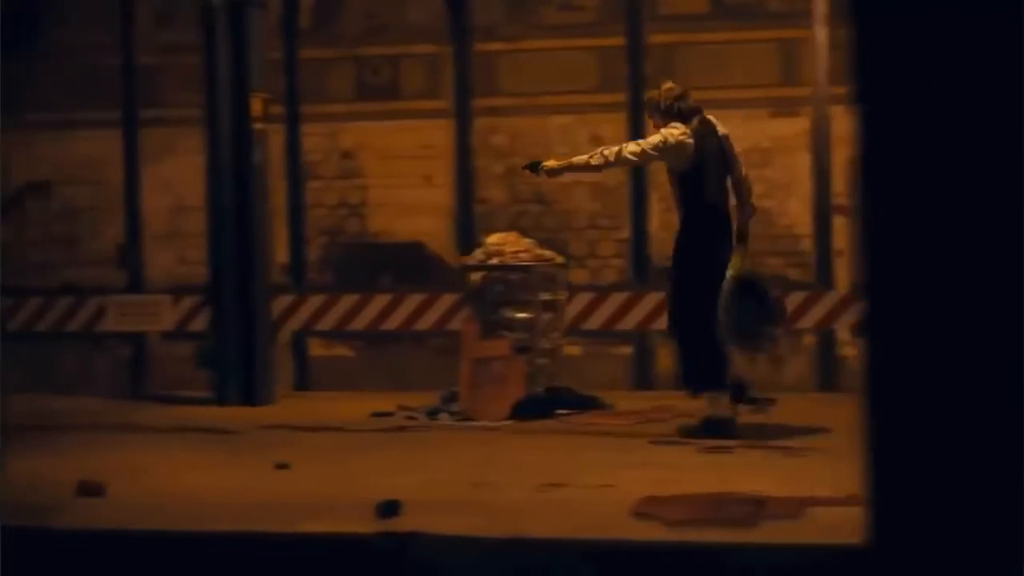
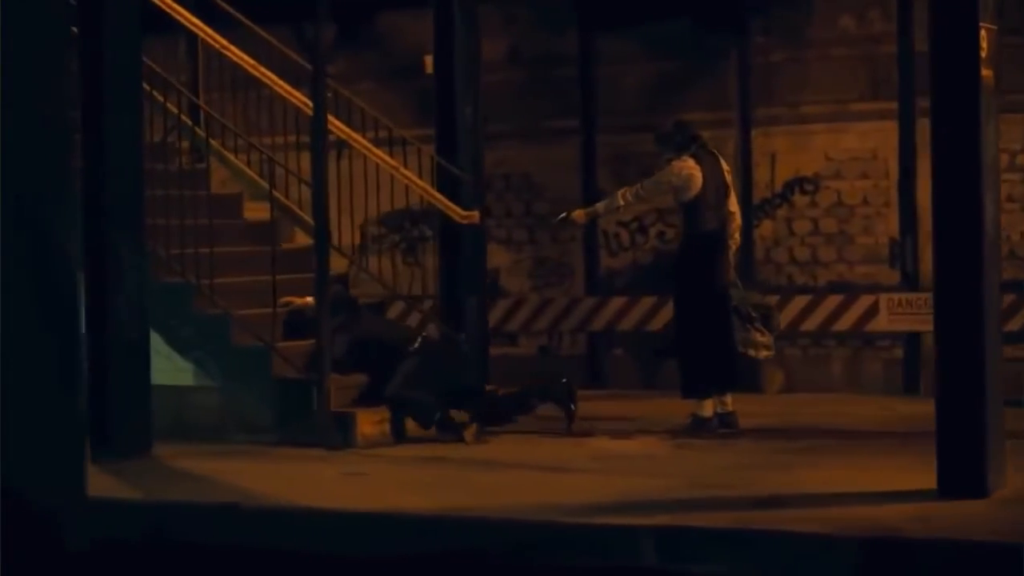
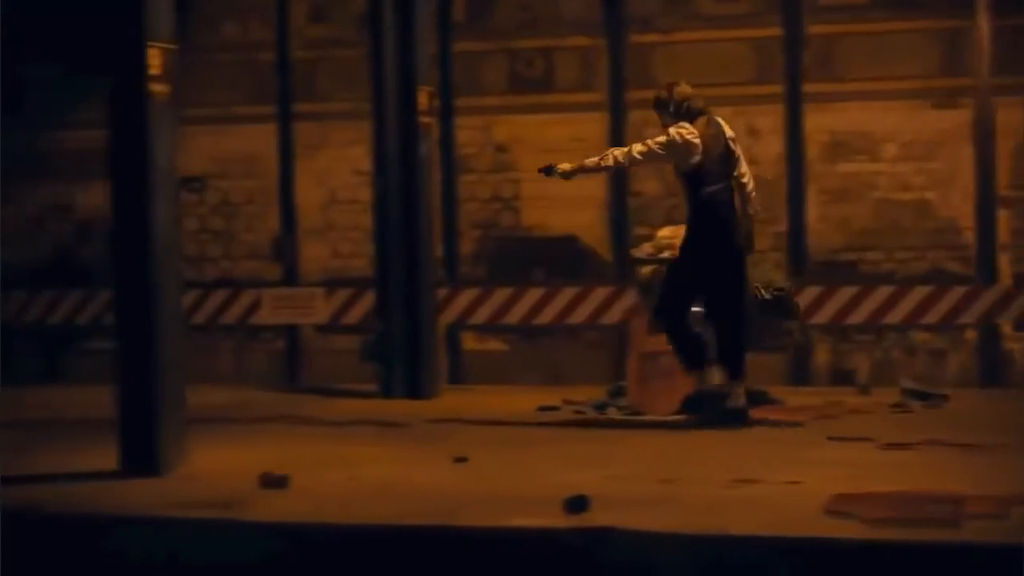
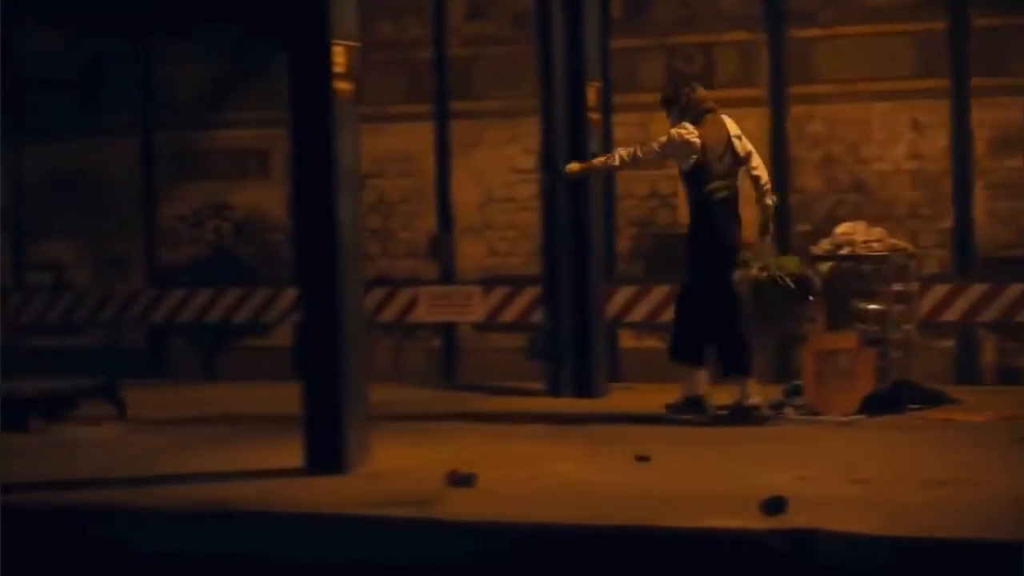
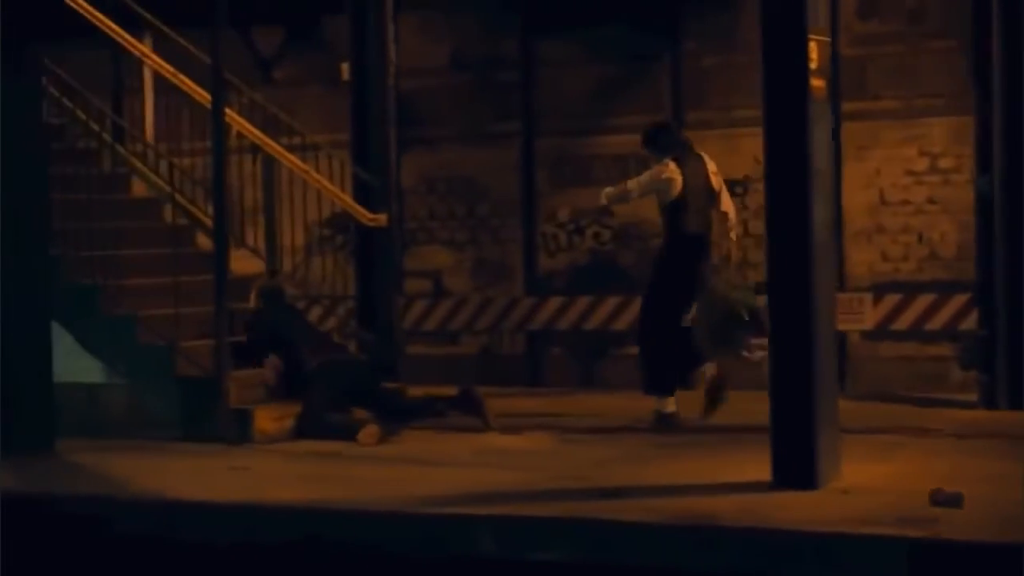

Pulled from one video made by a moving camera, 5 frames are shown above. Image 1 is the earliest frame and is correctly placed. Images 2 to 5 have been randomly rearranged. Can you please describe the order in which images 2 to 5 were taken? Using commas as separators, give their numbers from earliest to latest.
3, 4, 5, 2
